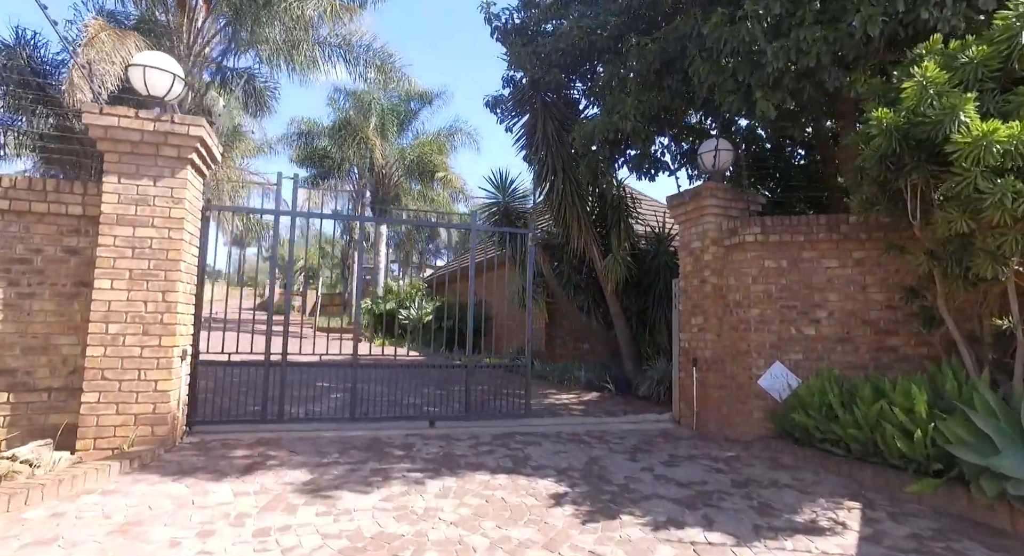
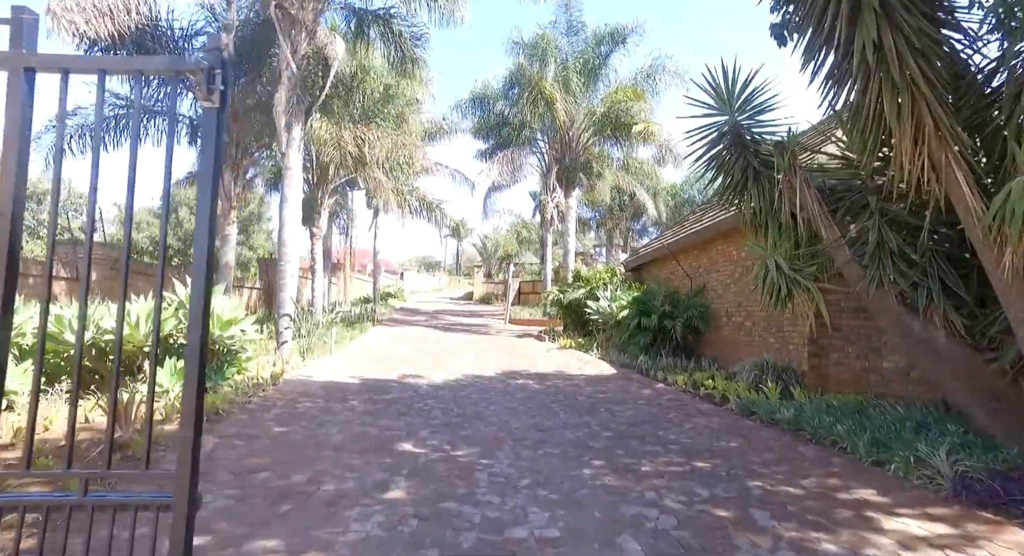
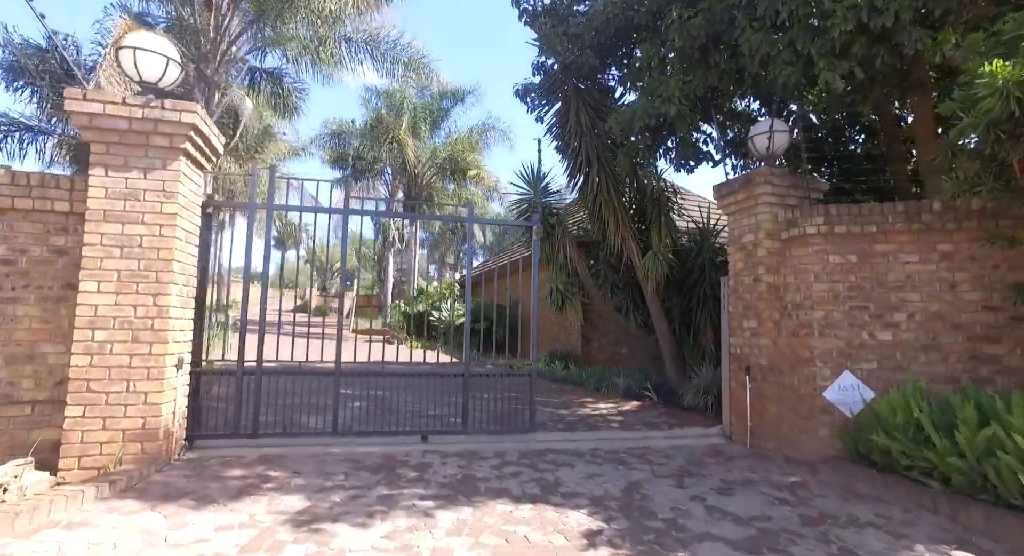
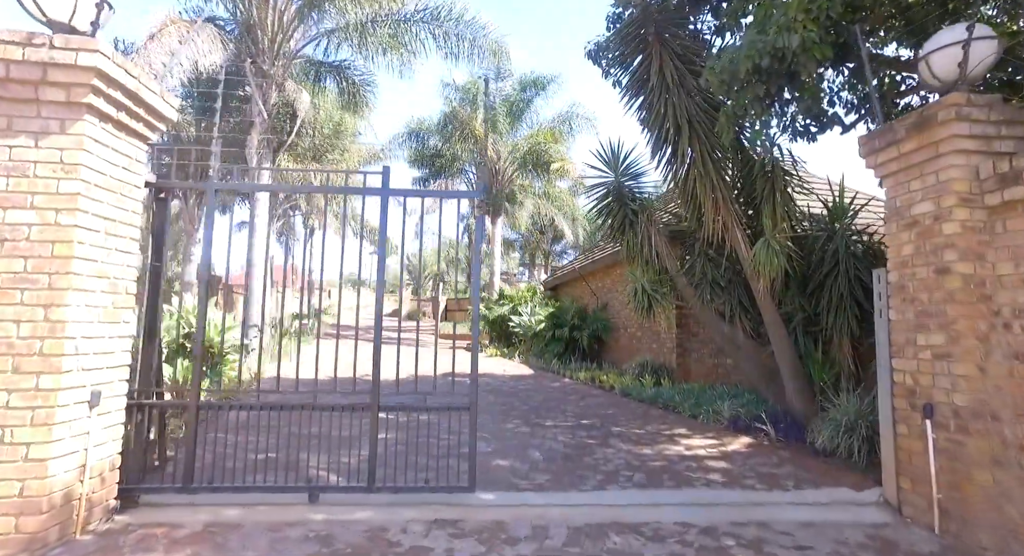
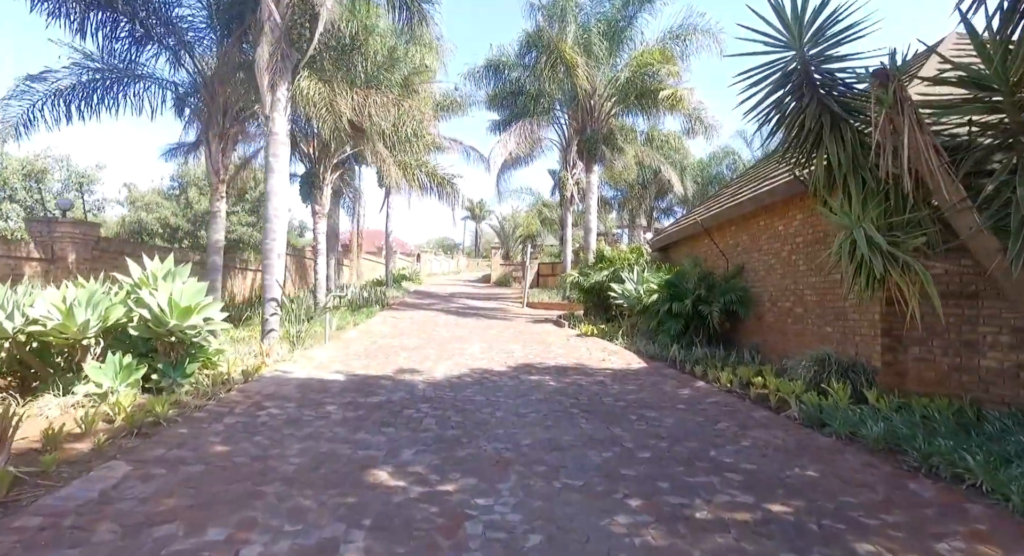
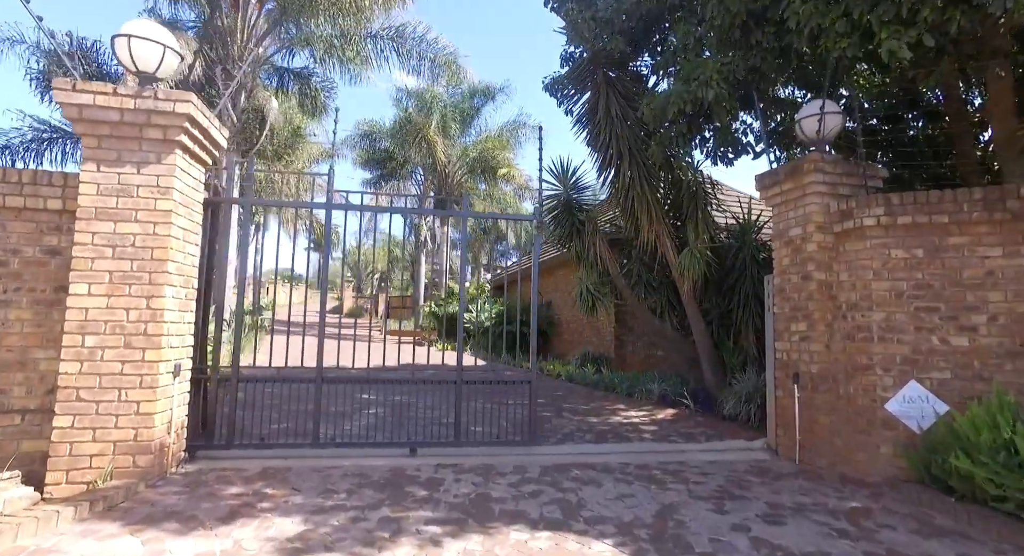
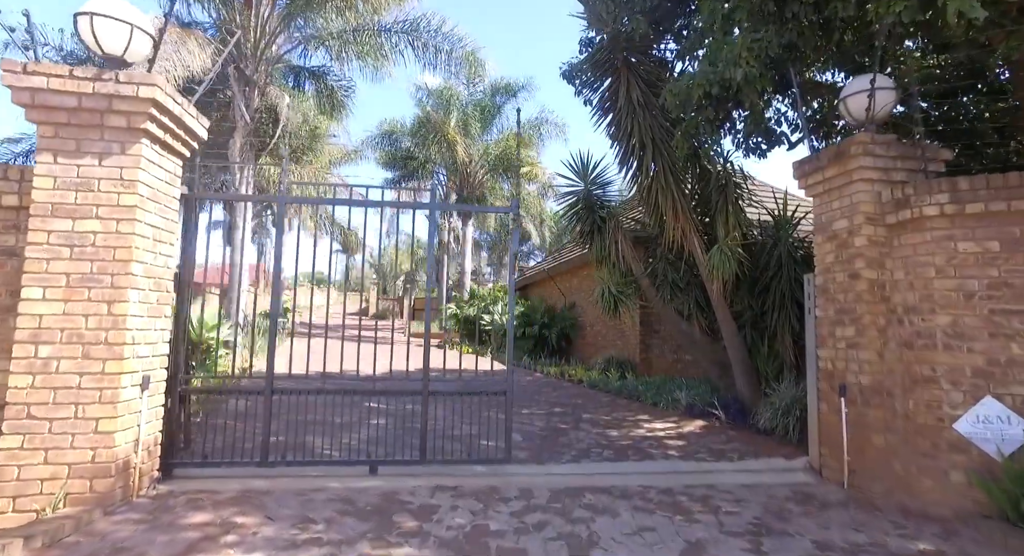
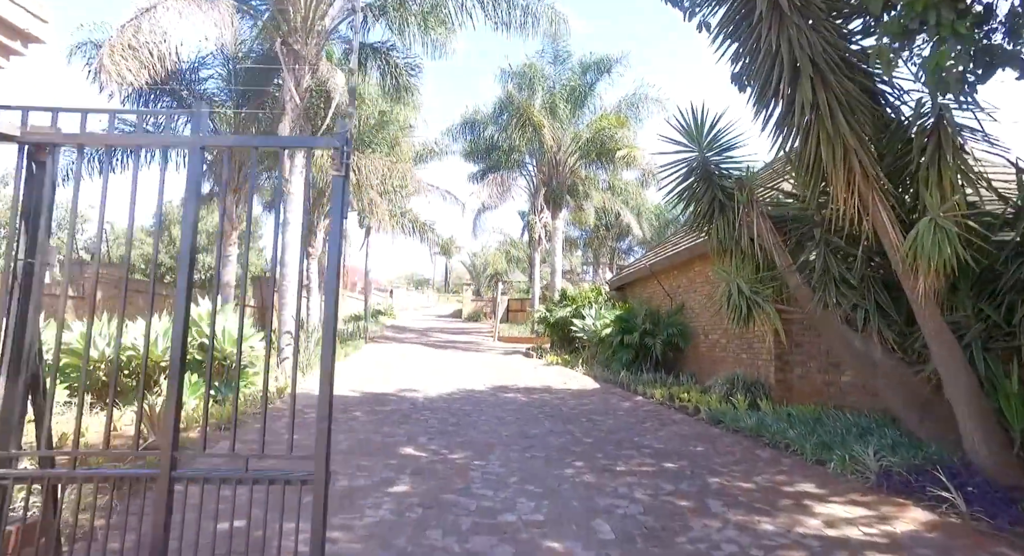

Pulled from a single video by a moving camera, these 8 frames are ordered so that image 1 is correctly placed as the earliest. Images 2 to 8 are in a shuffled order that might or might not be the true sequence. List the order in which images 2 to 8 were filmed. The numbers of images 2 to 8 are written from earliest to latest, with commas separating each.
3, 6, 7, 4, 8, 2, 5
